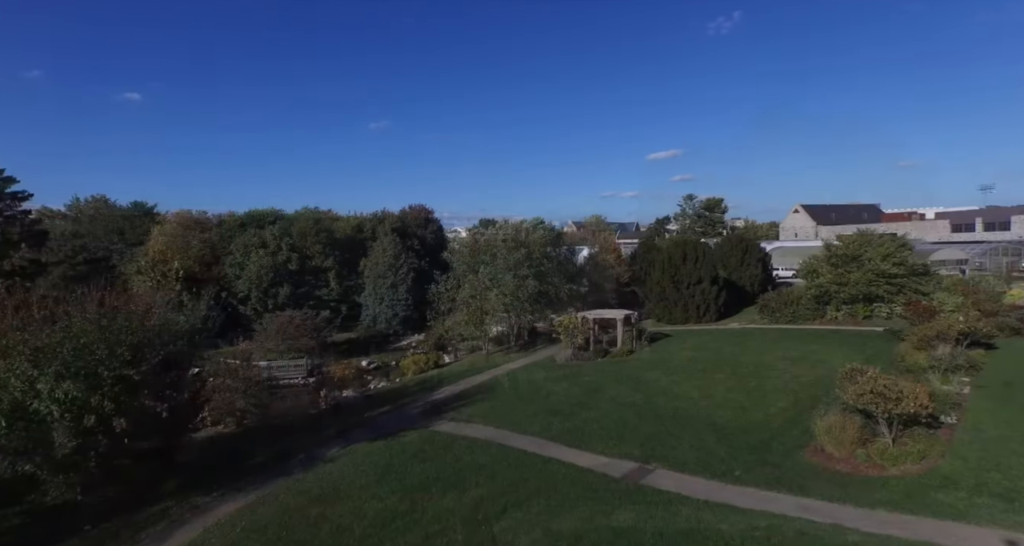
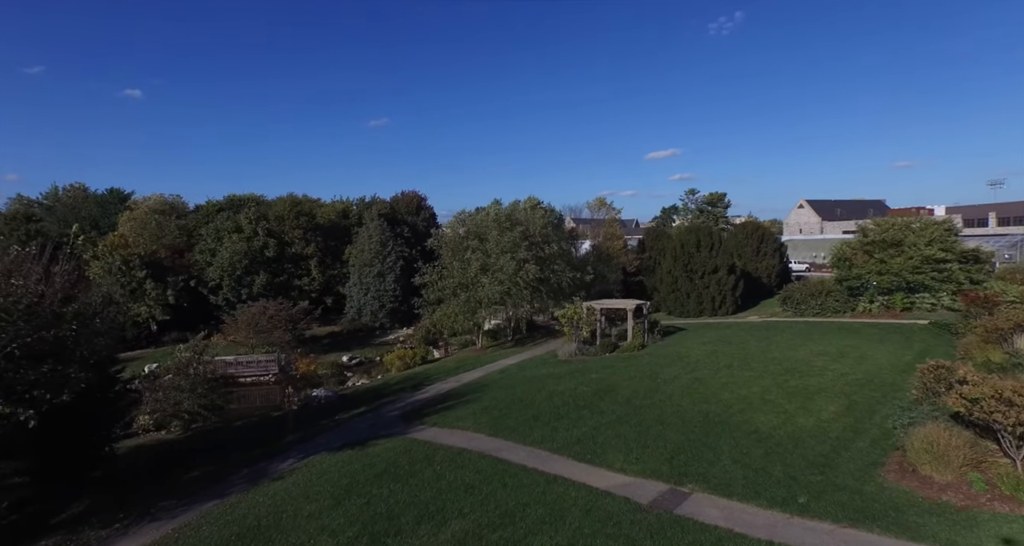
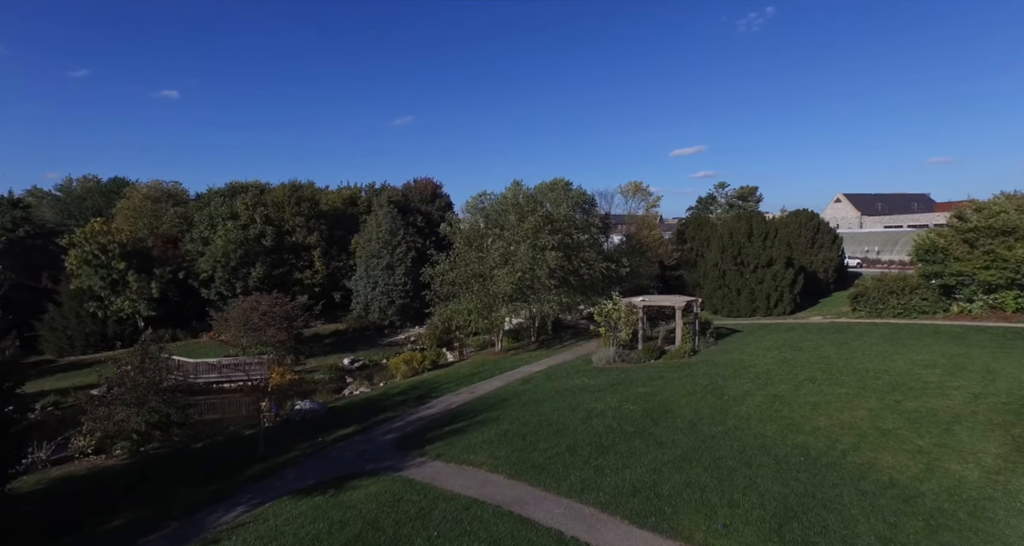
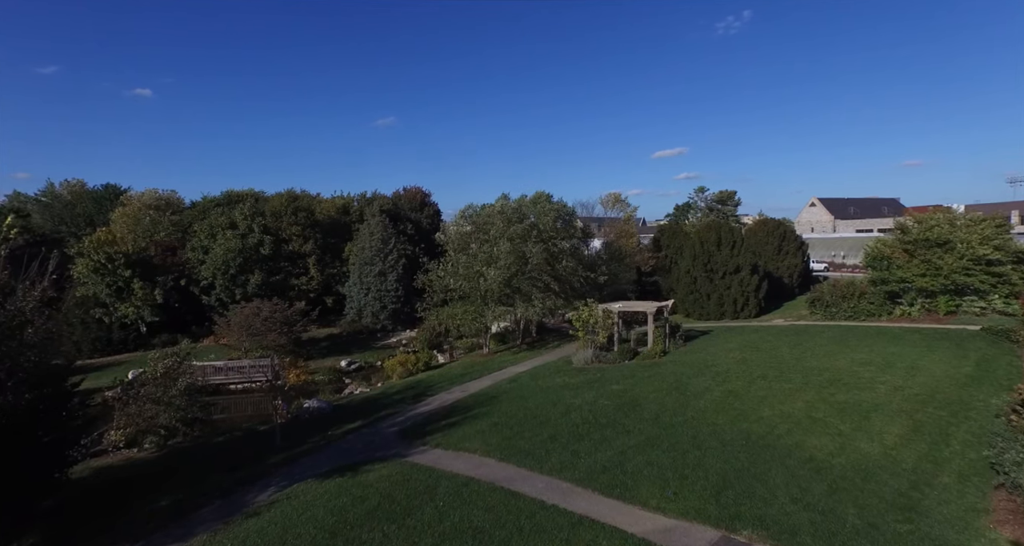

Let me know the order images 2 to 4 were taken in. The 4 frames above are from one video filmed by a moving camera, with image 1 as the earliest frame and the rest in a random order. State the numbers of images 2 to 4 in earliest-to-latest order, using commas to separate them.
2, 4, 3
